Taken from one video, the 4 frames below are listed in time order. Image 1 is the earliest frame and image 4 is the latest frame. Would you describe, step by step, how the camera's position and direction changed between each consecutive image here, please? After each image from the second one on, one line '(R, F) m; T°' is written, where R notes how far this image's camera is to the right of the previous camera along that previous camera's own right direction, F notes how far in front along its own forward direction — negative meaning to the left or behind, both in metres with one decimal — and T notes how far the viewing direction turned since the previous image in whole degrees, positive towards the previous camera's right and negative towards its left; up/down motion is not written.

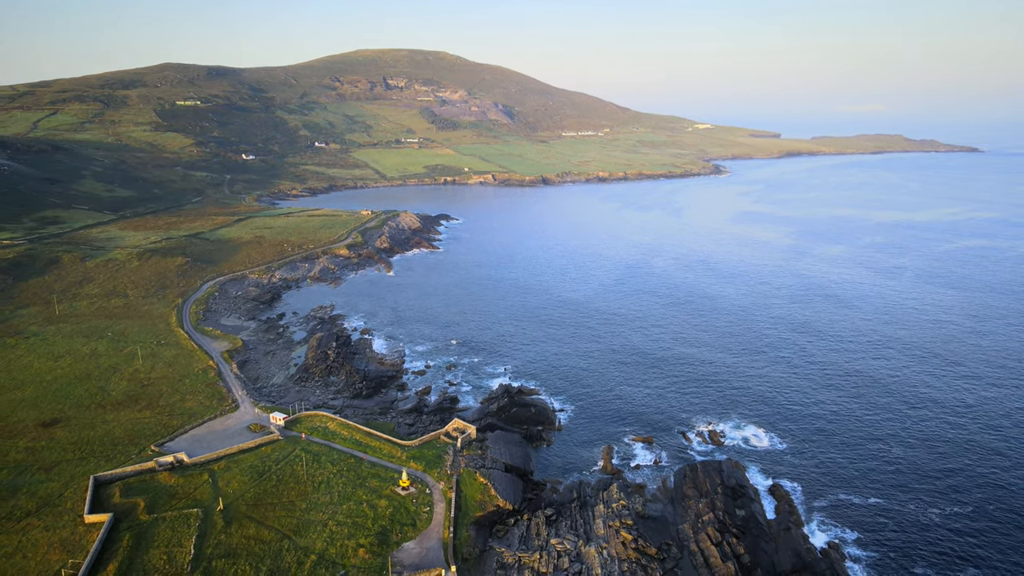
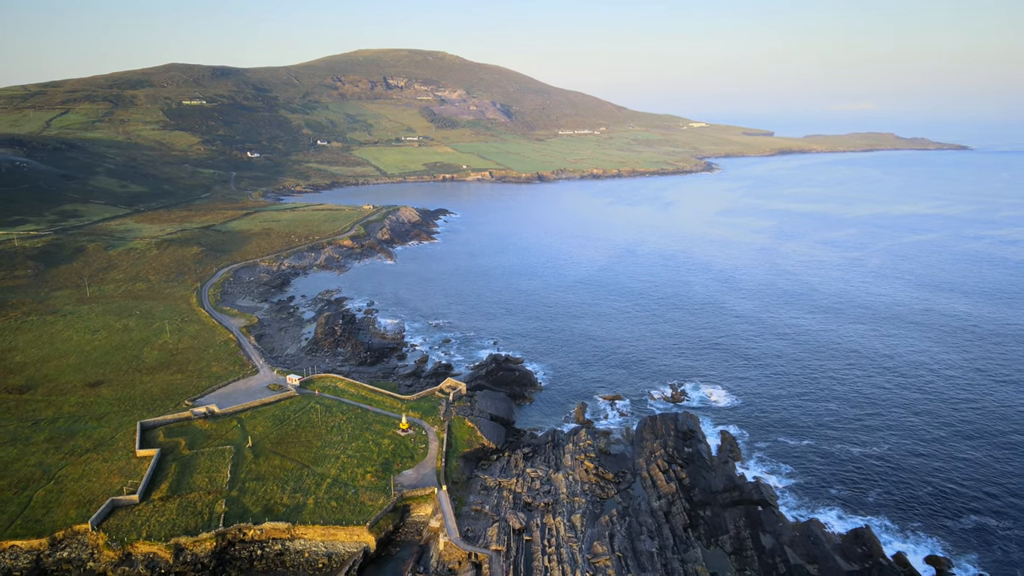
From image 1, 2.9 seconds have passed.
(+0.8, -6.7) m; 0°
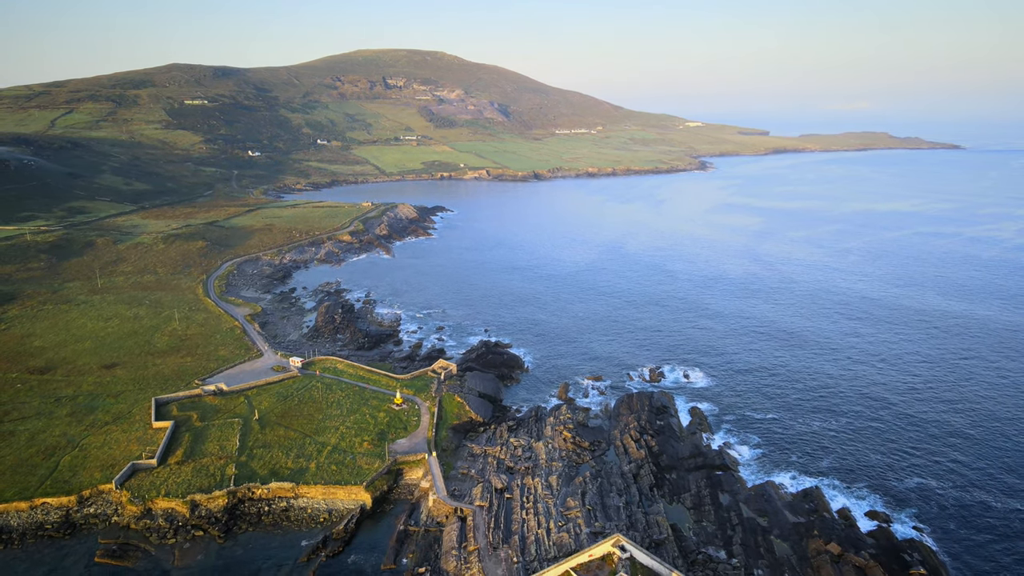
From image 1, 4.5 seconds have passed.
(+0.7, -3.7) m; 0°
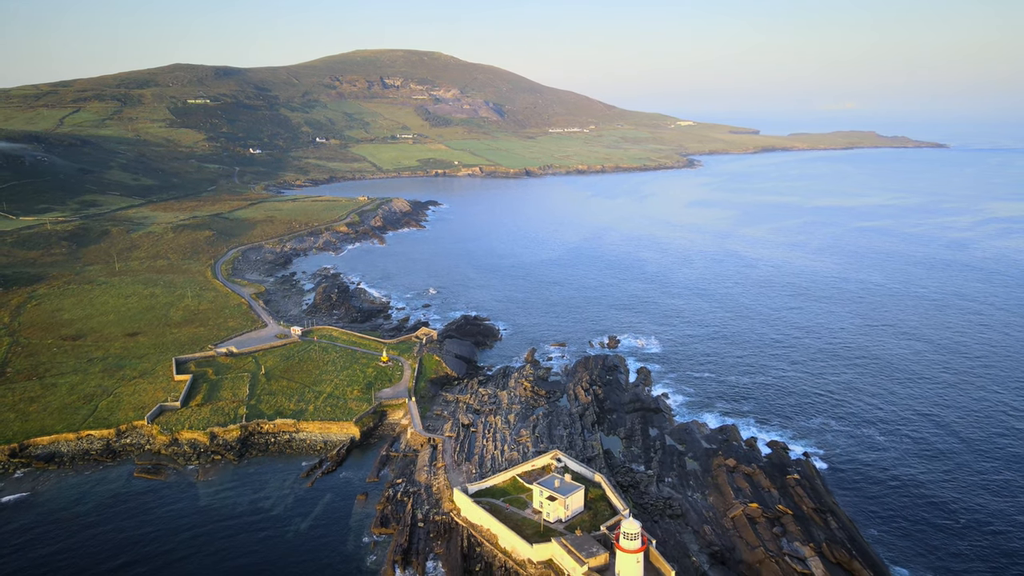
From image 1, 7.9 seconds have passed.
(+1.7, -7.7) m; 0°
